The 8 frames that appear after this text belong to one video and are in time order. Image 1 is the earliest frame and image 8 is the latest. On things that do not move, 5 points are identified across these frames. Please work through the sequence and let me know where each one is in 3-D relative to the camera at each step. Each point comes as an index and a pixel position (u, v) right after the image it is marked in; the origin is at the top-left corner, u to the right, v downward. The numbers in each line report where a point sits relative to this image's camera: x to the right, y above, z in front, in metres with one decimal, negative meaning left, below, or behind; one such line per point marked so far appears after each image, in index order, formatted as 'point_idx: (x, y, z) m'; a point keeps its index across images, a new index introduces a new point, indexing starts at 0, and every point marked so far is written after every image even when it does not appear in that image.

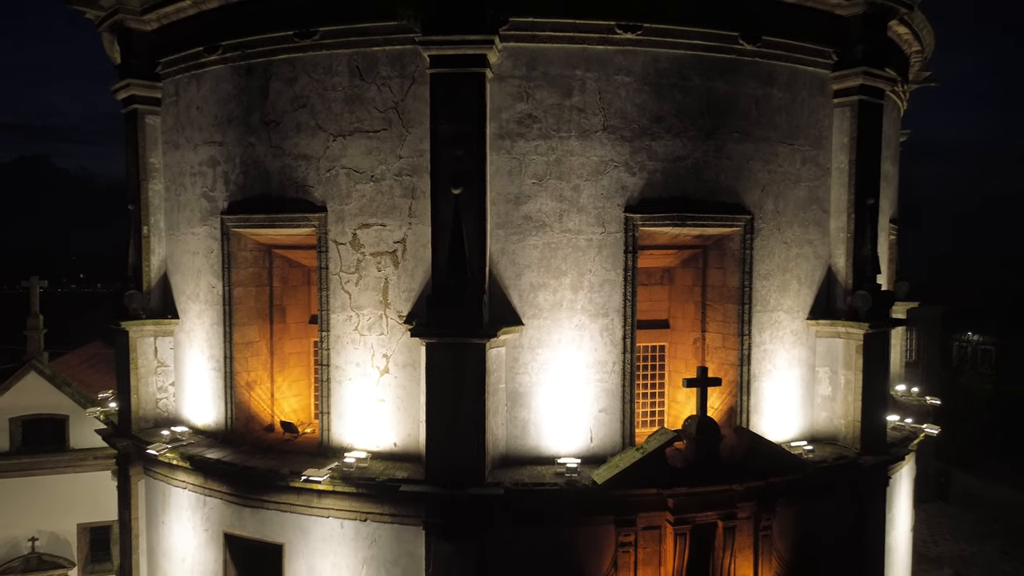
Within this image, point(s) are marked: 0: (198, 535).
0: (-4.8, -3.8, +9.6) m
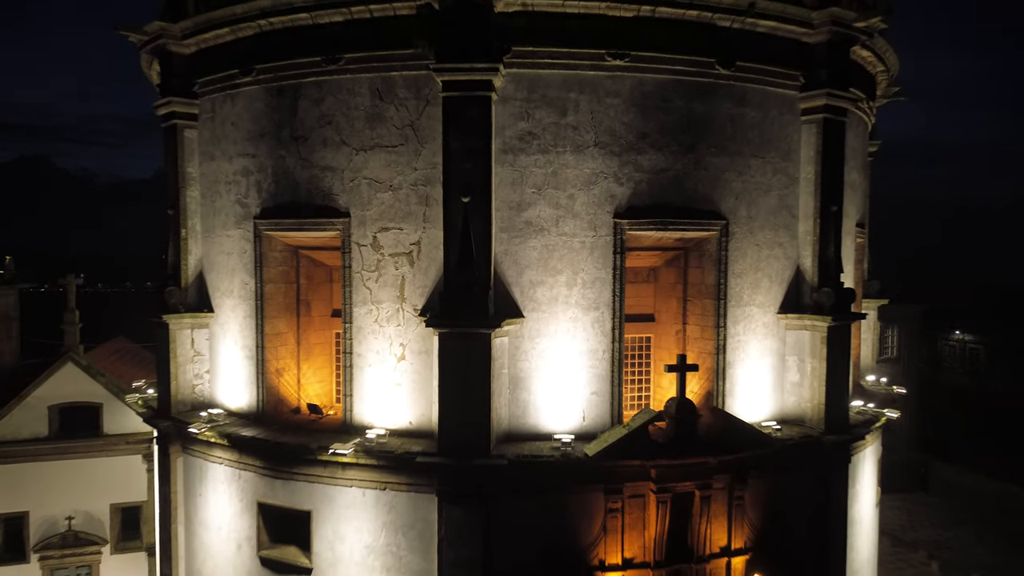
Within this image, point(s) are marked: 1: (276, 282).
0: (-4.8, -3.7, +10.7) m
1: (-4.1, +0.1, +11.0) m
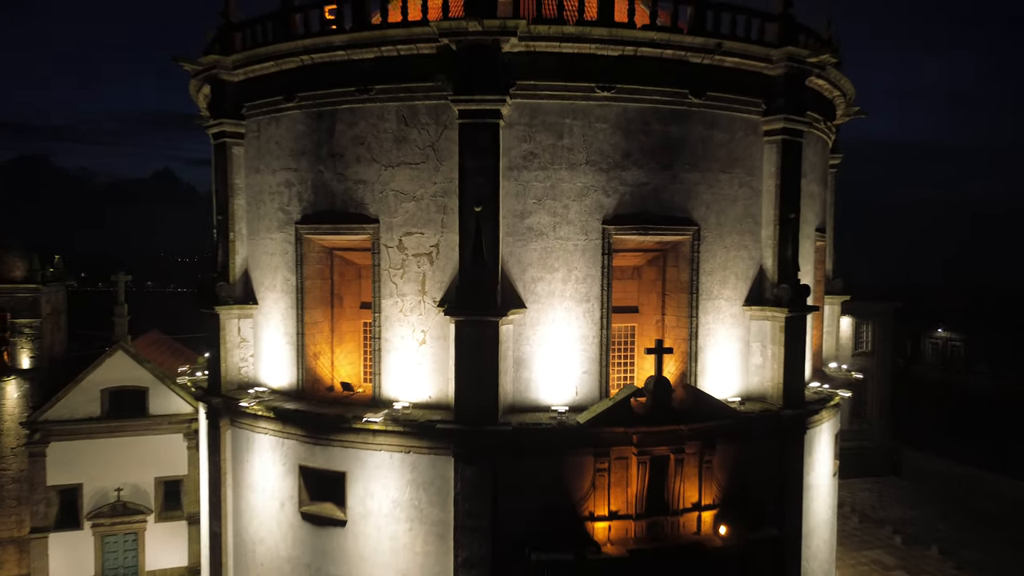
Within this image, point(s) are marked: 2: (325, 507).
0: (-4.7, -3.6, +12.6) m
1: (-4.0, +0.2, +12.8) m
2: (-3.6, -4.2, +12.2) m
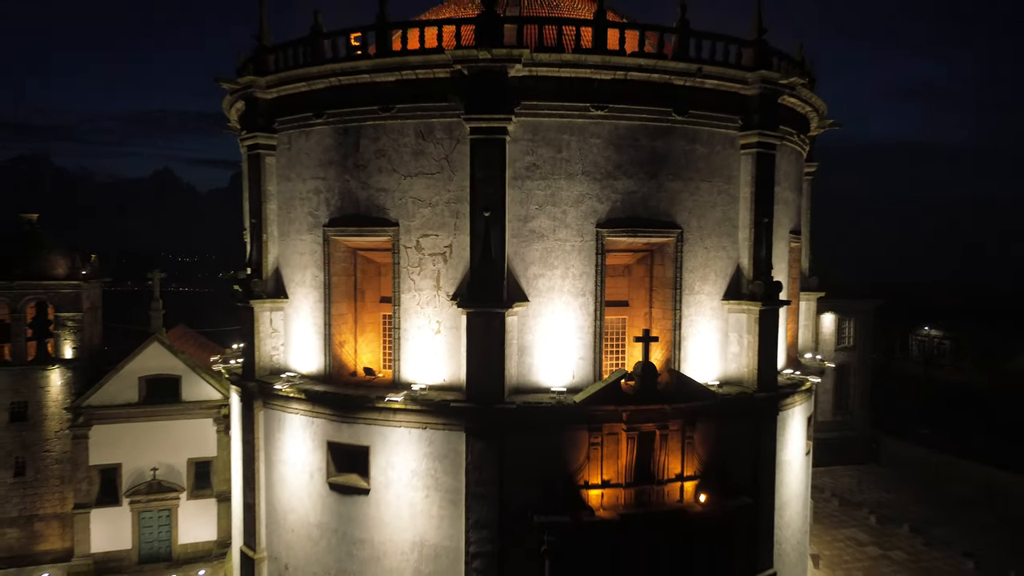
0: (-4.6, -3.5, +14.1) m
1: (-4.0, +0.3, +14.4) m
2: (-3.5, -4.1, +13.7) m
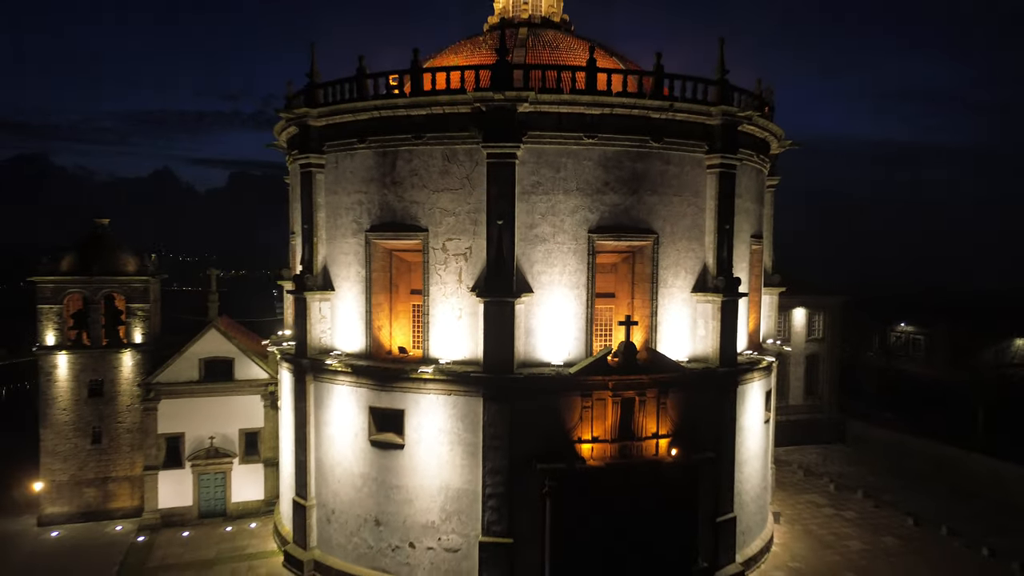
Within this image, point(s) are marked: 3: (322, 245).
0: (-4.4, -3.3, +17.3) m
1: (-3.7, +0.5, +17.5) m
2: (-3.3, -4.0, +16.9) m
3: (-5.5, +1.2, +18.2) m
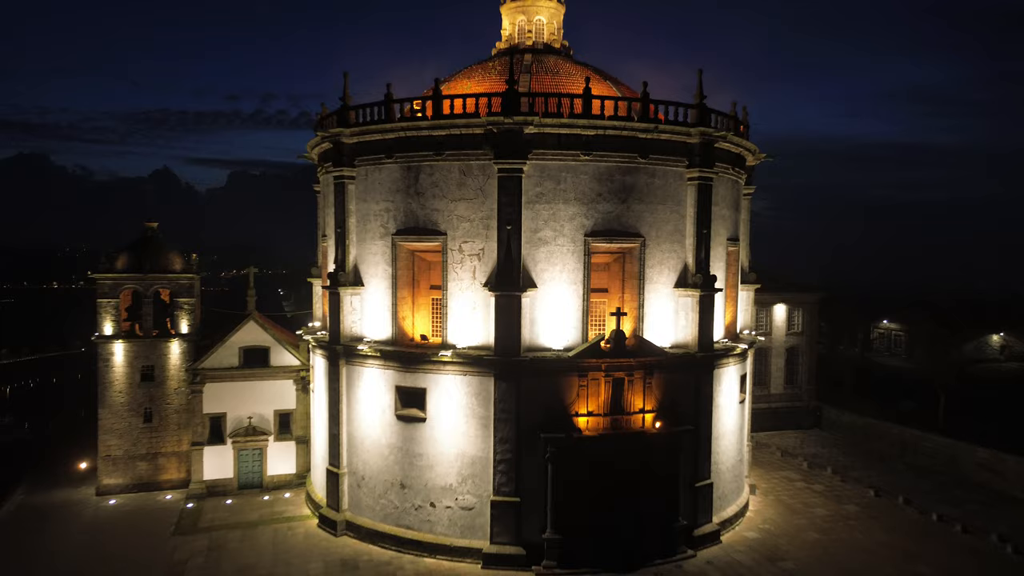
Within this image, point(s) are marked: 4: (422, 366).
0: (-4.2, -3.2, +20.0) m
1: (-3.5, +0.6, +20.2) m
2: (-3.1, -3.8, +19.6) m
3: (-5.3, +1.4, +20.9) m
4: (-2.8, -2.4, +19.2) m
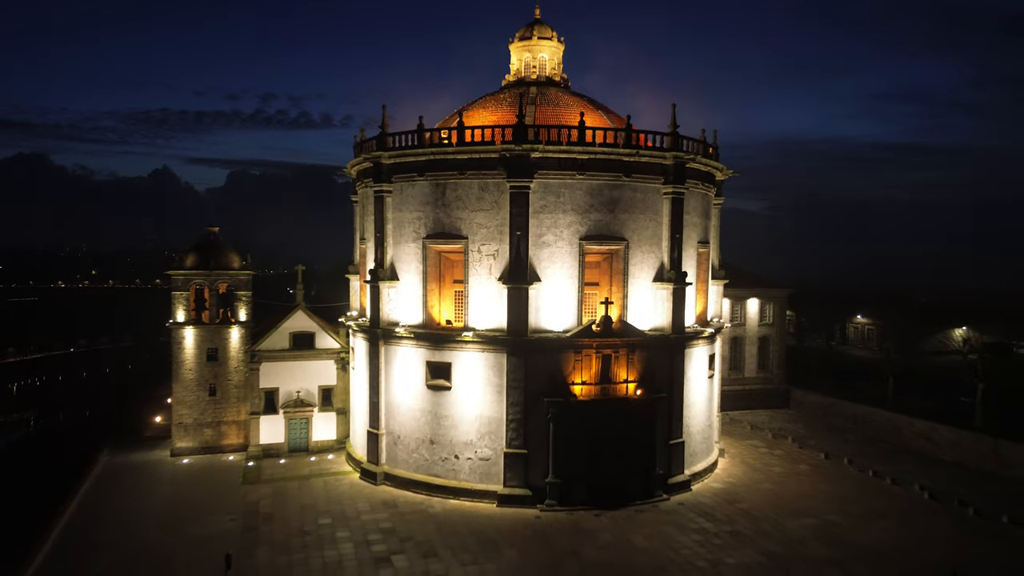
0: (-3.9, -3.0, +24.6) m
1: (-3.2, +0.8, +24.8) m
2: (-2.8, -3.6, +24.2) m
3: (-5.0, +1.6, +25.5) m
4: (-2.4, -2.2, +23.8) m
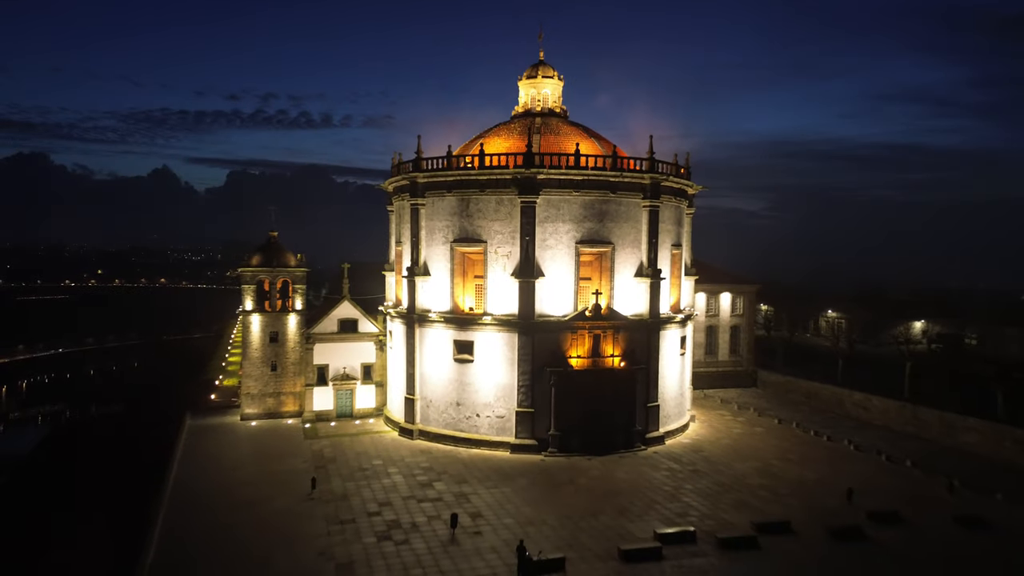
0: (-3.4, -2.7, +30.8) m
1: (-2.7, +1.2, +31.1) m
2: (-2.3, -3.3, +30.4) m
3: (-4.5, +1.9, +31.8) m
4: (-2.0, -1.9, +30.1) m
